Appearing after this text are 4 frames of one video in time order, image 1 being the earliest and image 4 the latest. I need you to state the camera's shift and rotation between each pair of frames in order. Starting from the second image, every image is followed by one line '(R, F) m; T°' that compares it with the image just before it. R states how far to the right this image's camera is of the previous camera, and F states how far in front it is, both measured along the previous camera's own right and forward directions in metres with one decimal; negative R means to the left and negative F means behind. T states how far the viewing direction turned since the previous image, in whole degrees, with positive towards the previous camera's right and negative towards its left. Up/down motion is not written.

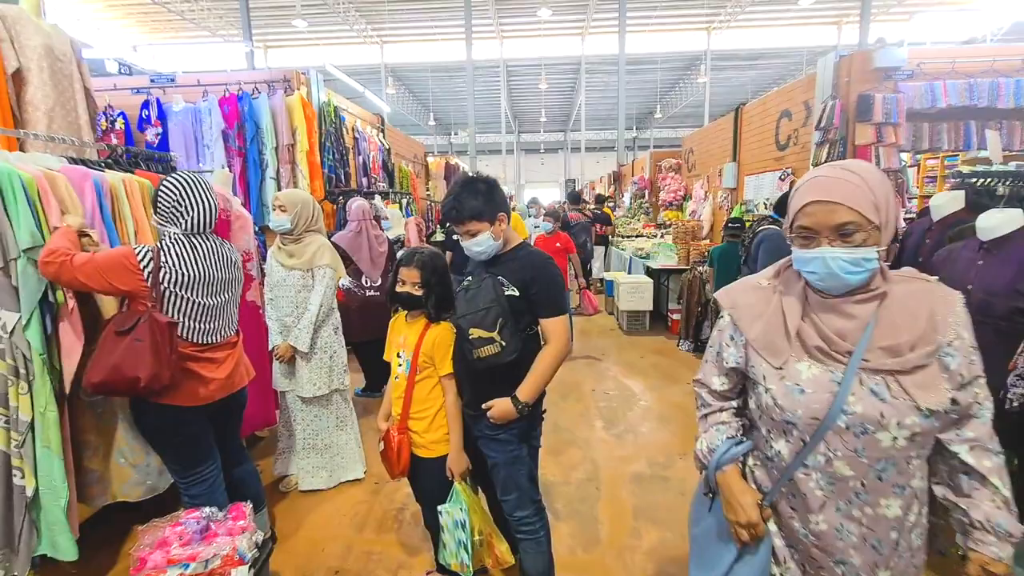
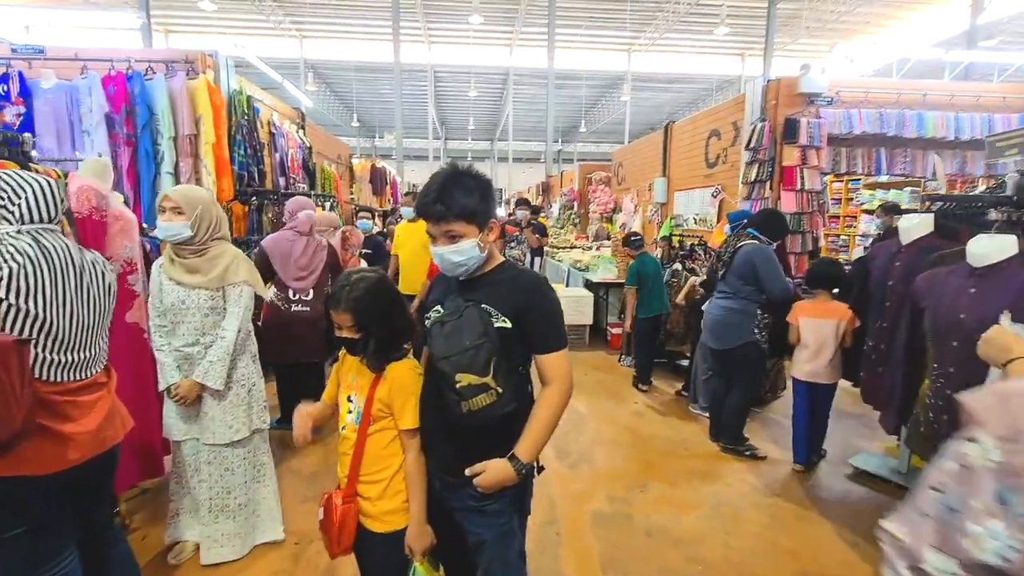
(-0.1, +0.3) m; +9°
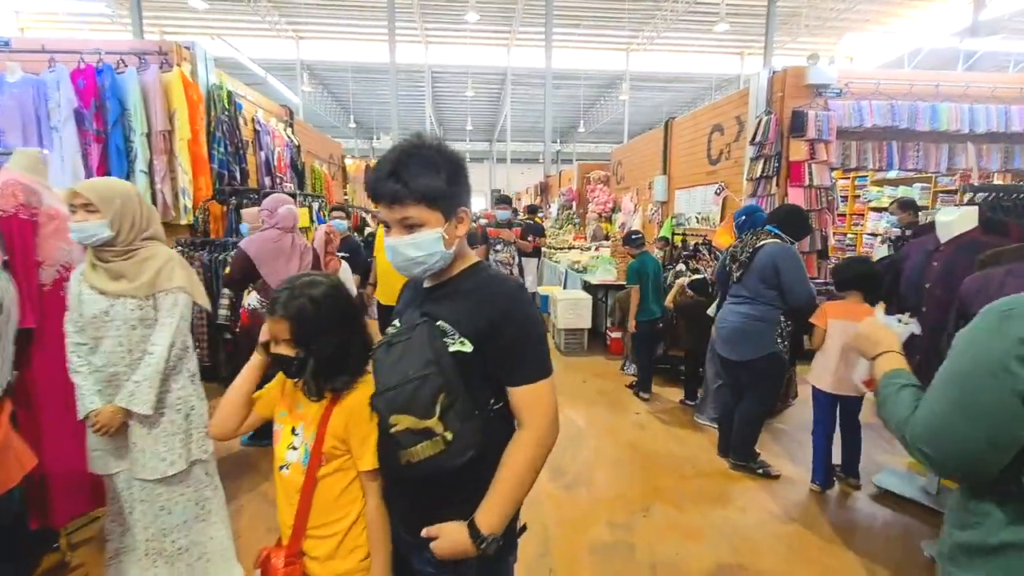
(+0.1, +0.3) m; 0°
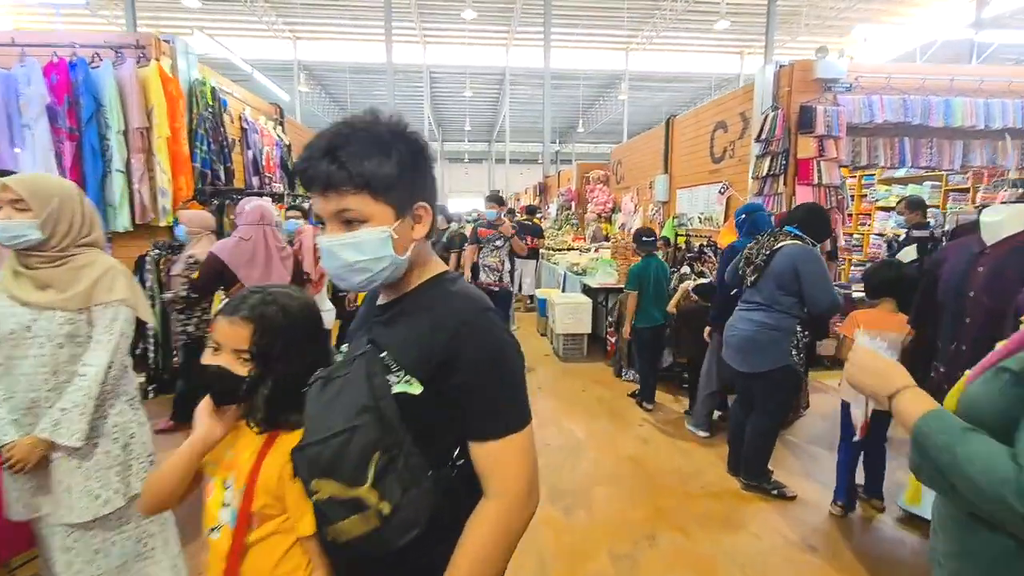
(0.0, +0.2) m; 0°
